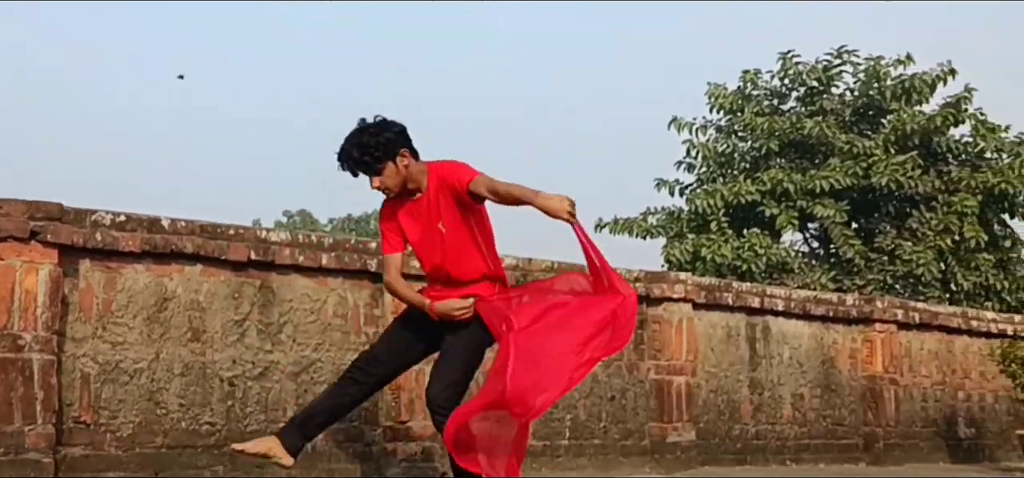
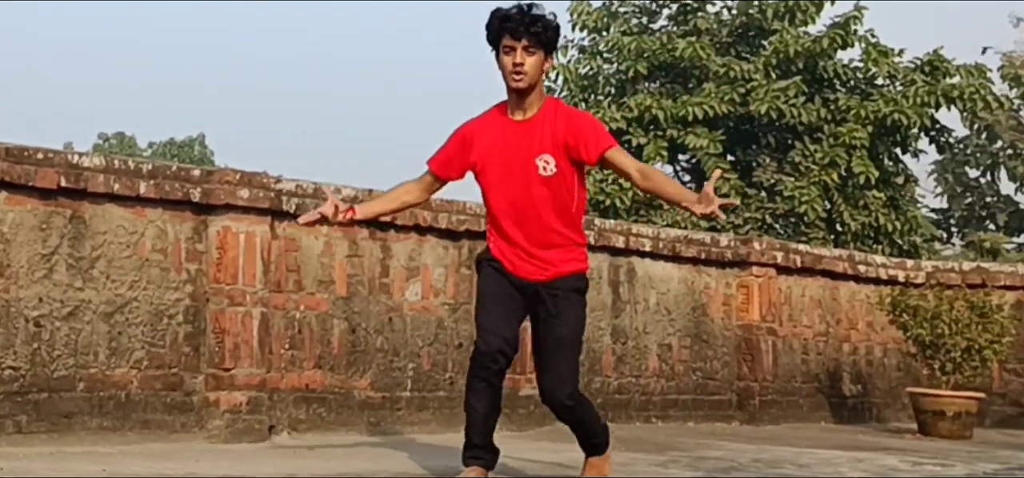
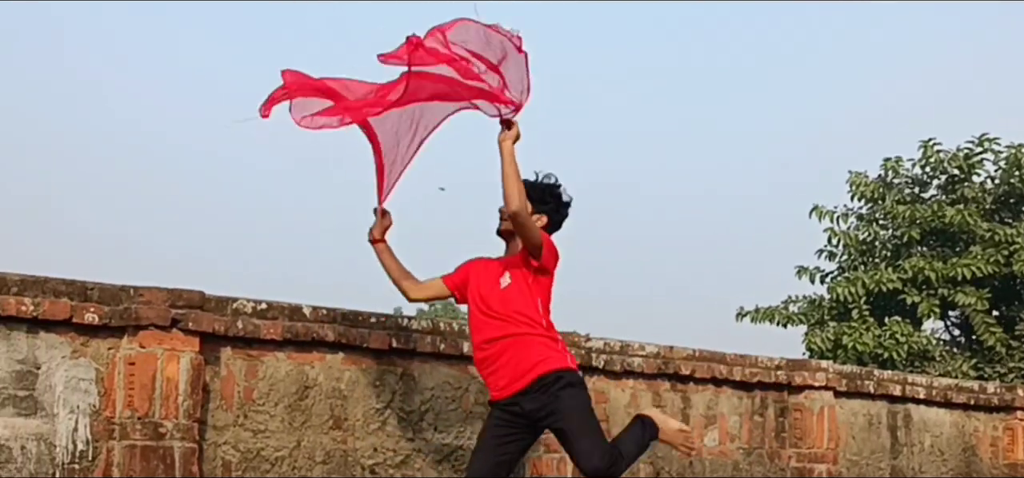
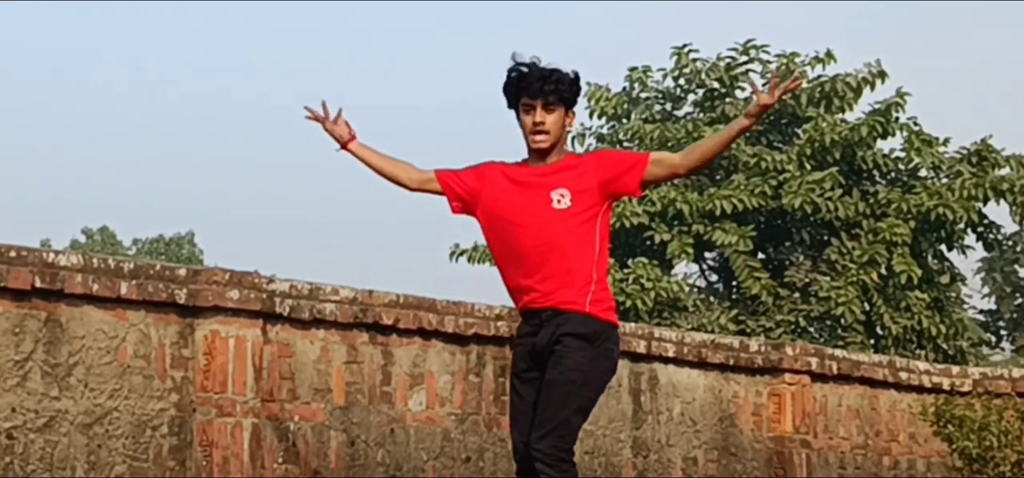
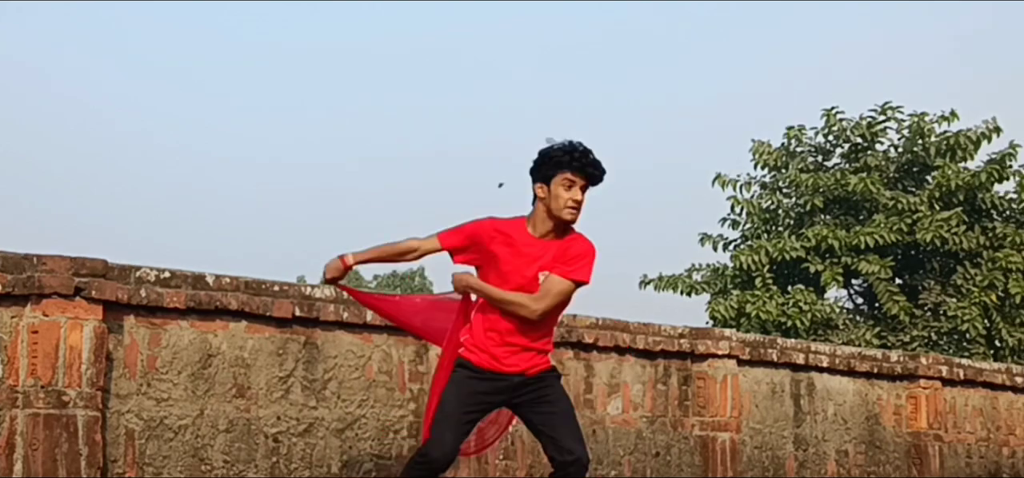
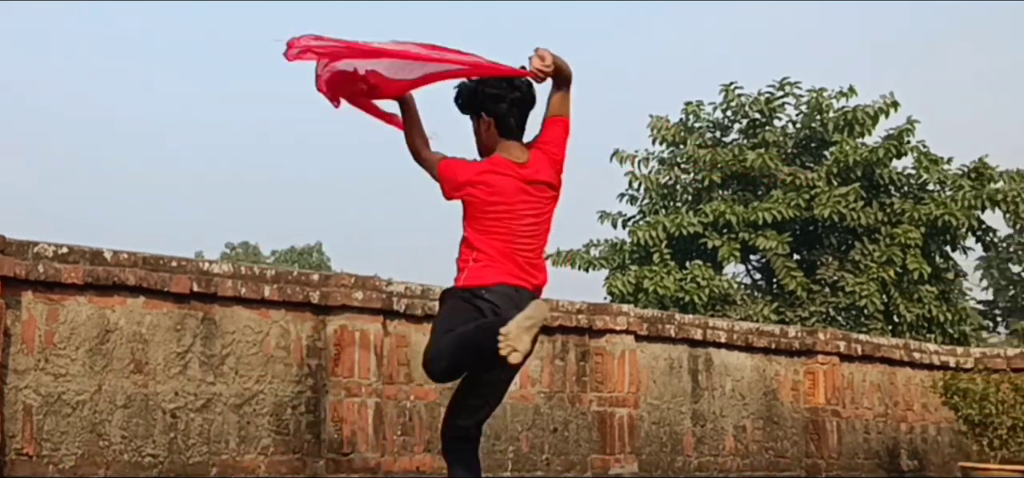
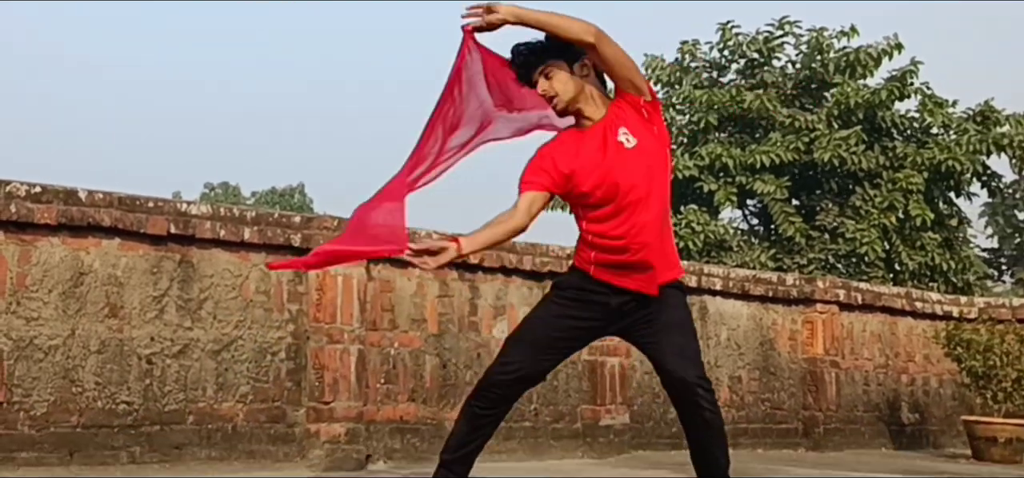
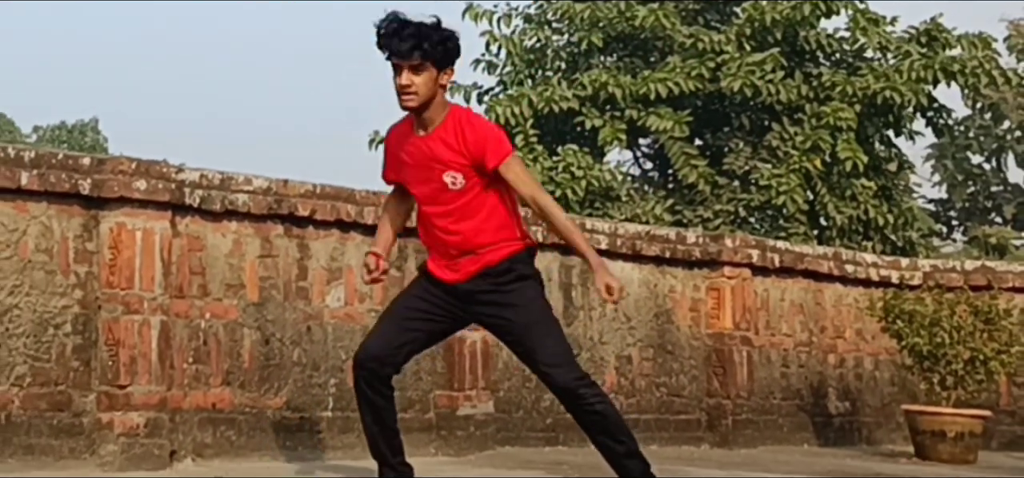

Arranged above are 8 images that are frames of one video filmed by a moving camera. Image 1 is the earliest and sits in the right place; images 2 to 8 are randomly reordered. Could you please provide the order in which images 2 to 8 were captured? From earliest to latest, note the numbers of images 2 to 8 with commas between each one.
3, 5, 6, 7, 2, 8, 4
